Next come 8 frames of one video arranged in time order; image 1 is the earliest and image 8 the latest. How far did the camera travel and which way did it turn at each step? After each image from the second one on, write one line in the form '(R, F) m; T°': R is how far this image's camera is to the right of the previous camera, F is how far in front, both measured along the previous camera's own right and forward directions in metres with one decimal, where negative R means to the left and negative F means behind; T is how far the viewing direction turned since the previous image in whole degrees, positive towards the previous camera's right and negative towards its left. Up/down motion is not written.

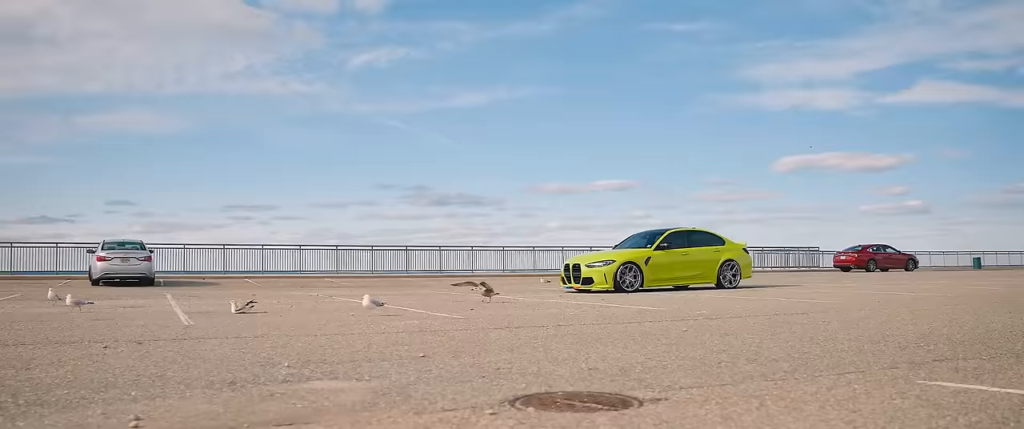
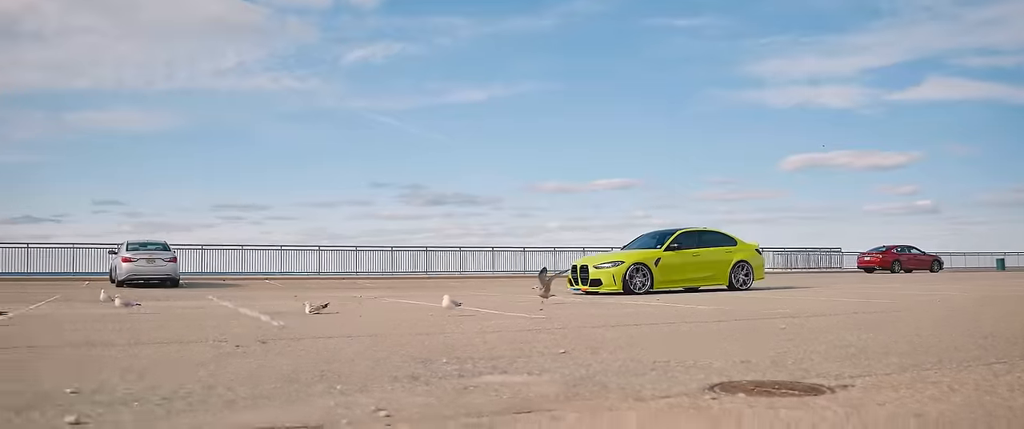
(-0.7, -0.4) m; 0°
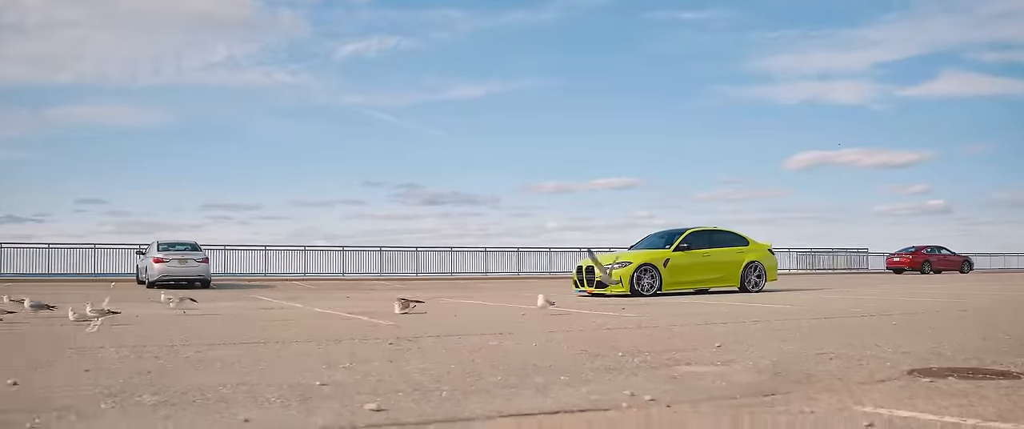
(-0.9, -0.6) m; 0°
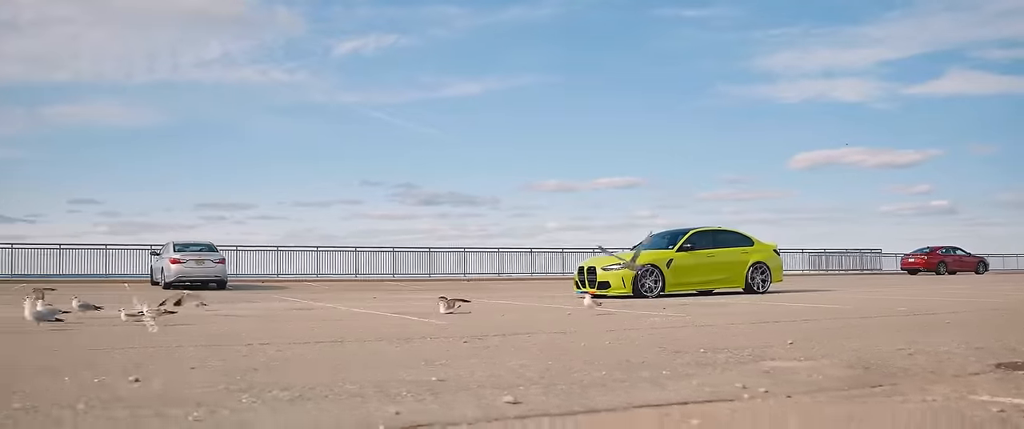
(-0.5, -0.3) m; 0°
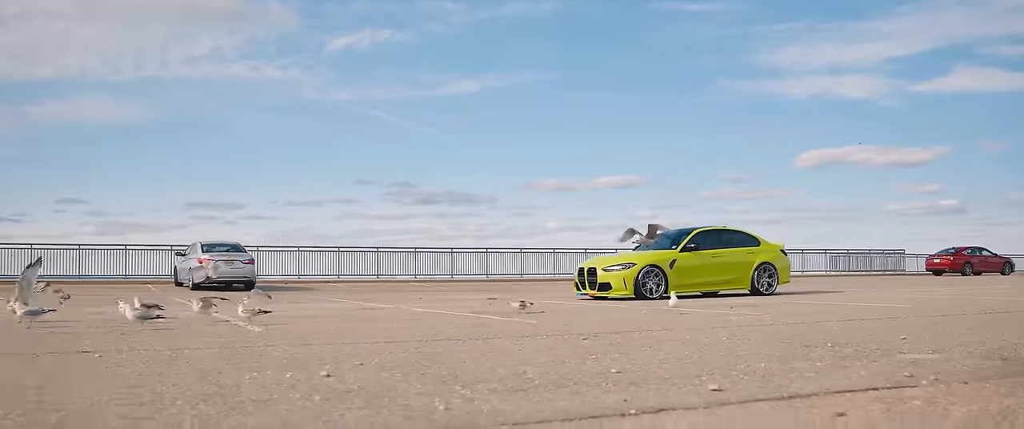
(-1.0, -0.6) m; 0°
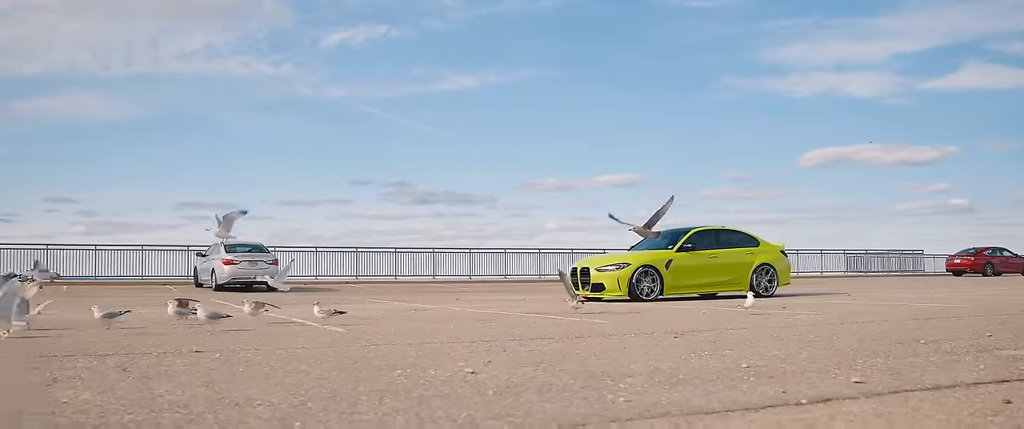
(-0.9, -0.5) m; 0°
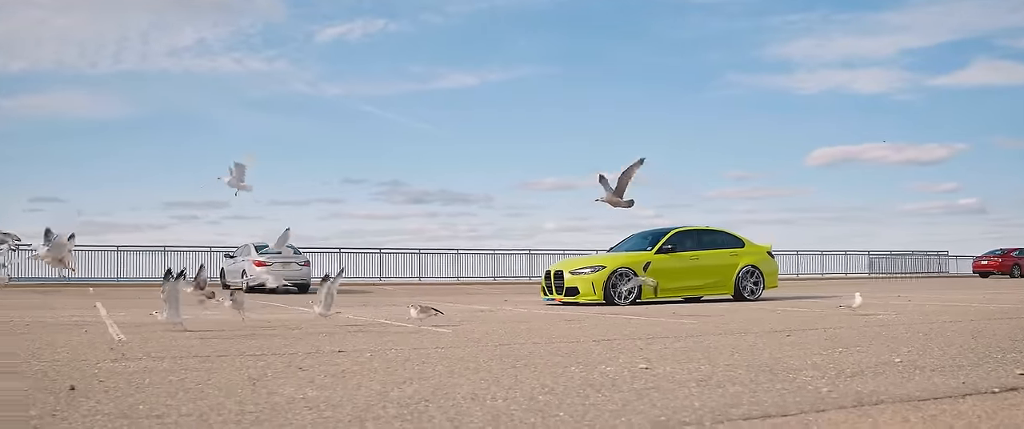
(-1.3, -0.8) m; 0°
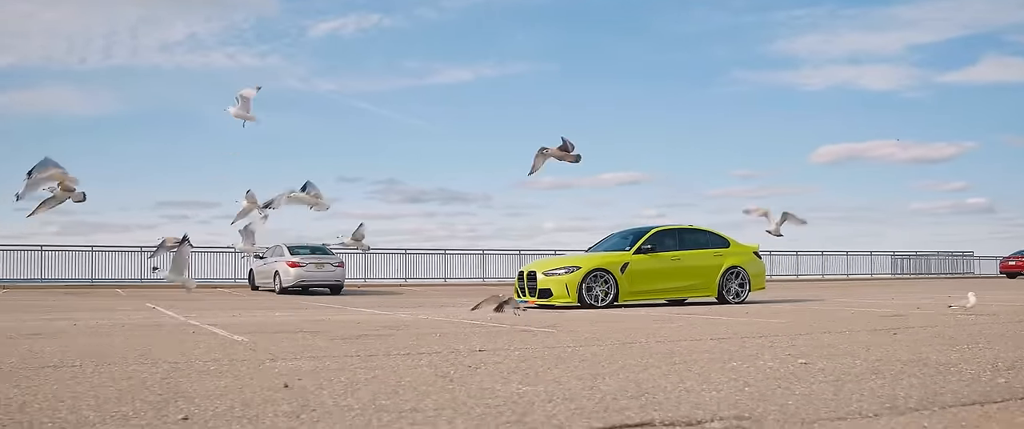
(-1.5, -0.8) m; 0°
